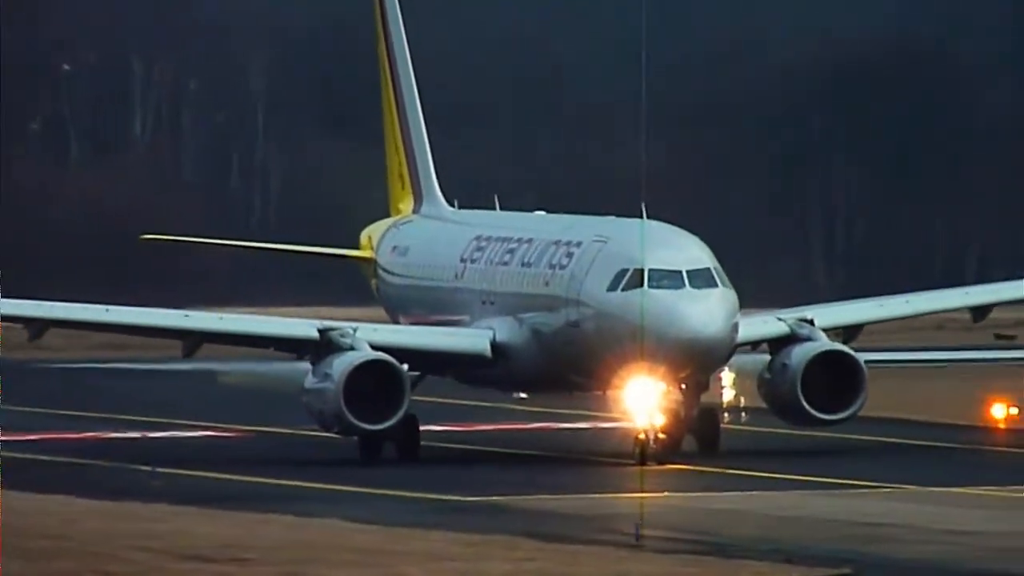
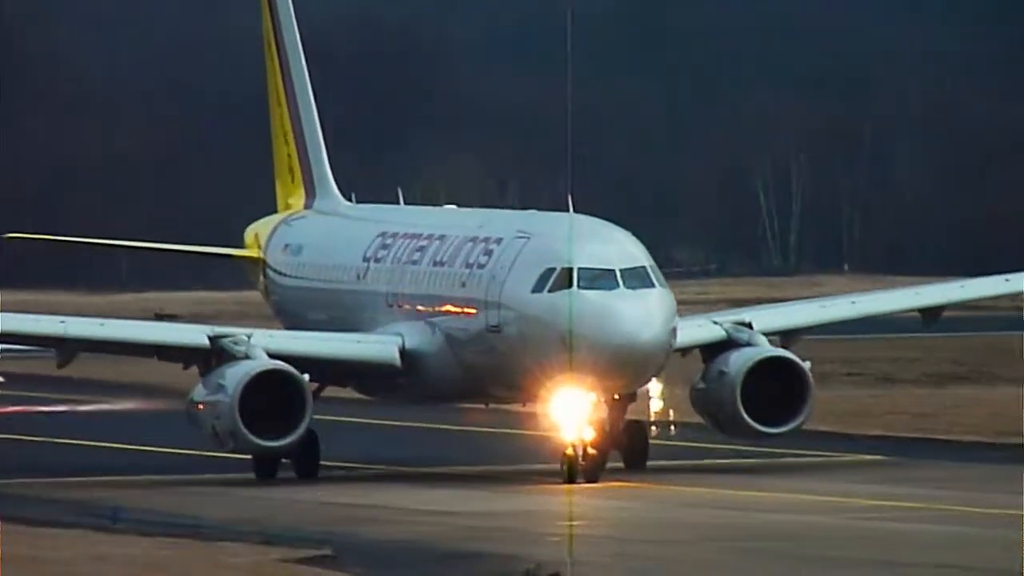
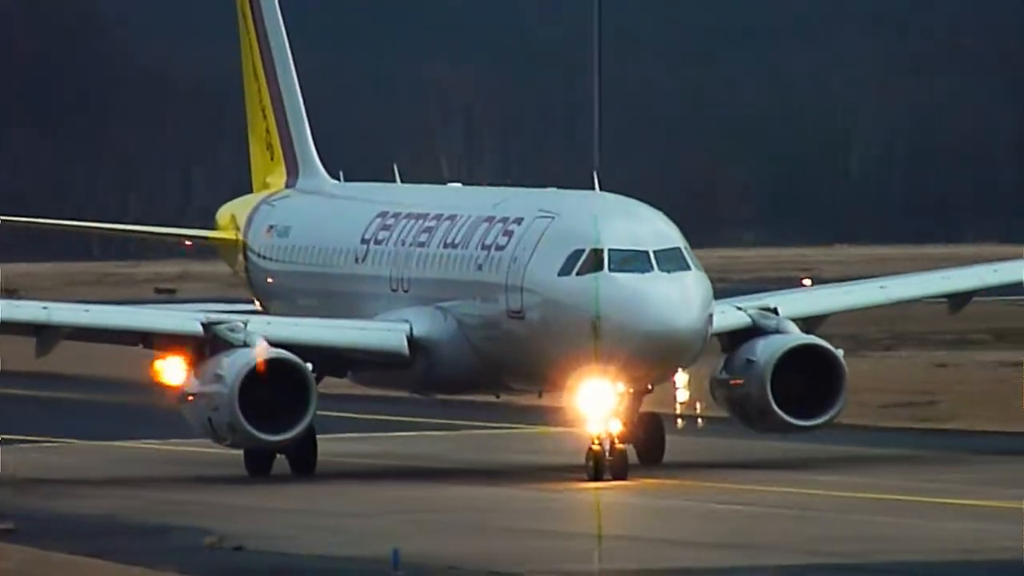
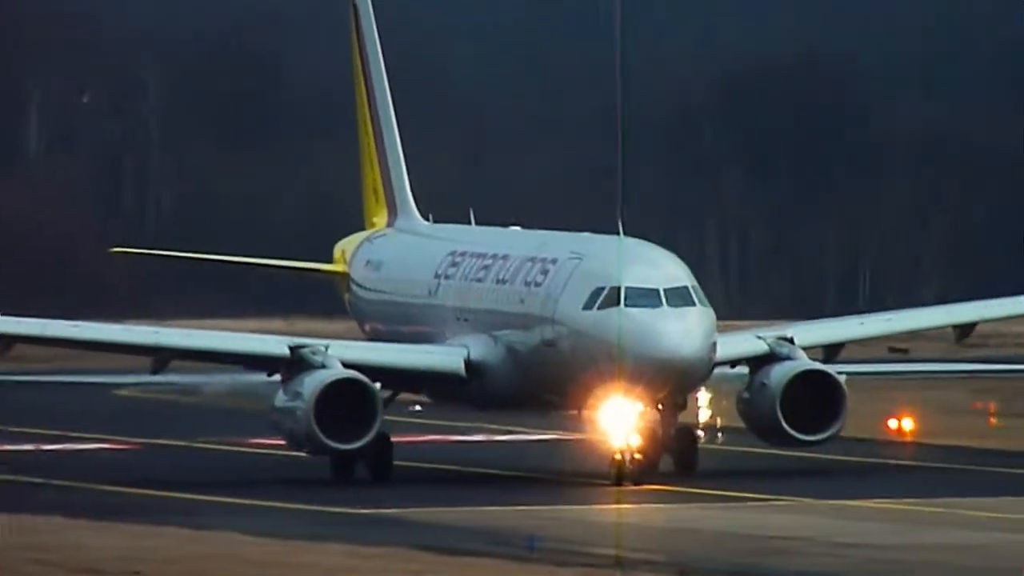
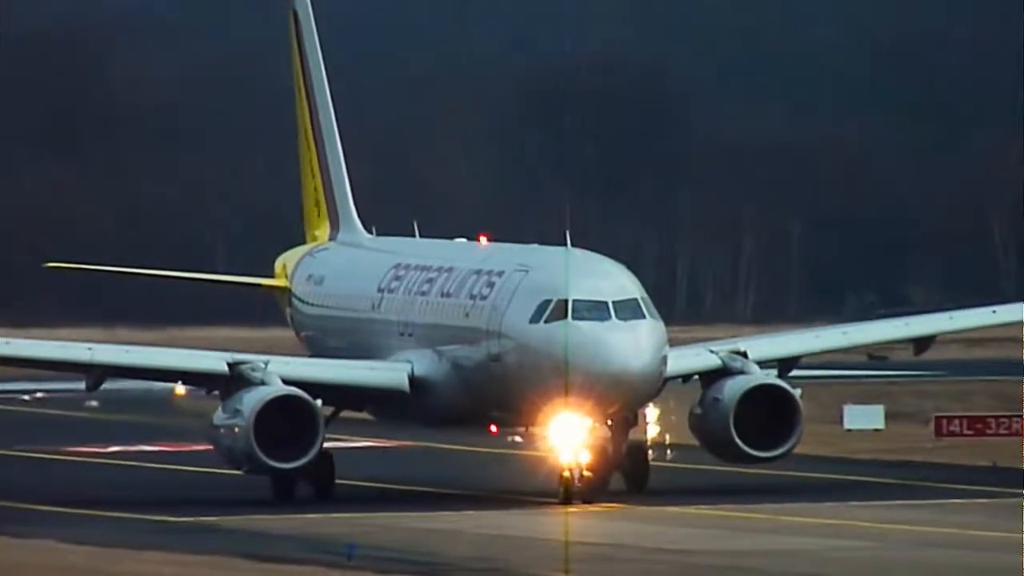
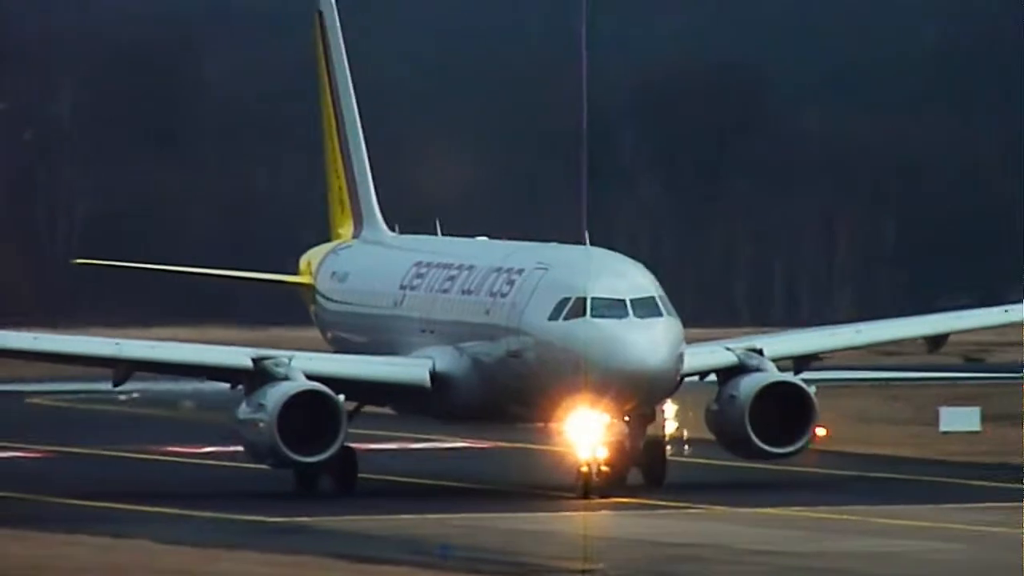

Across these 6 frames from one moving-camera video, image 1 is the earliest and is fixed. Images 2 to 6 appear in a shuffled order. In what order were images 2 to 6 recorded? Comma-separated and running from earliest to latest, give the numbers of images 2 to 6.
4, 6, 5, 2, 3
